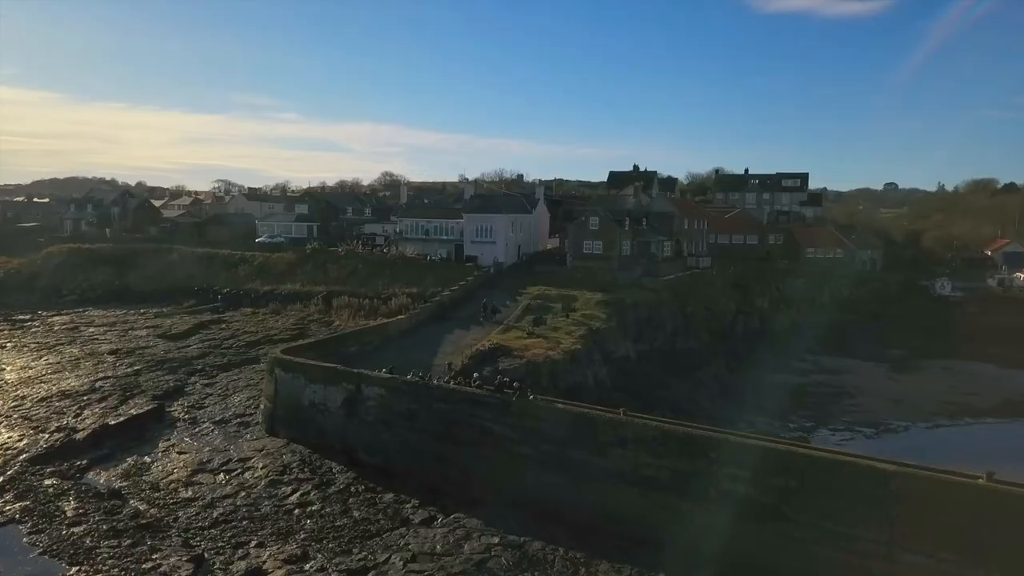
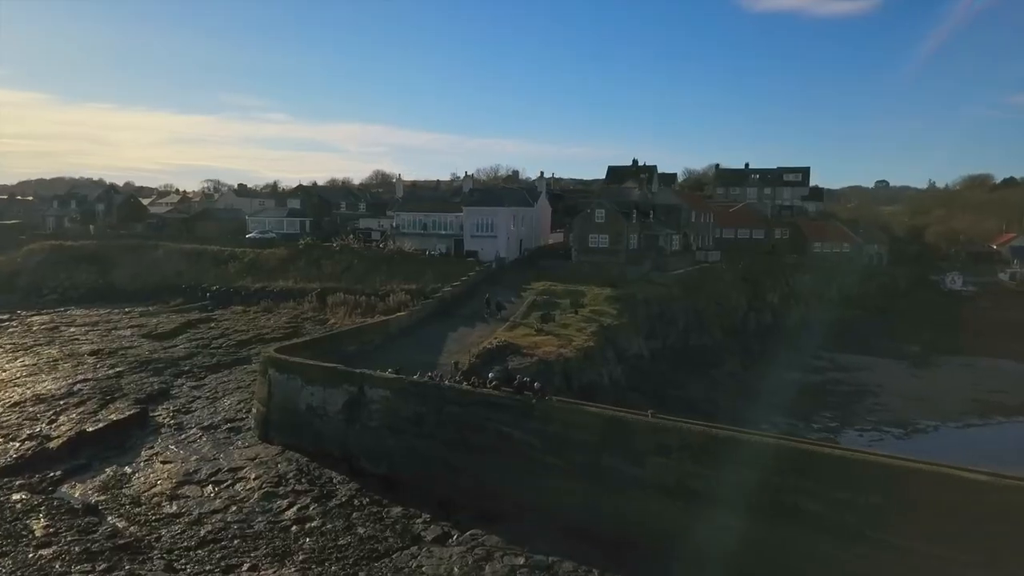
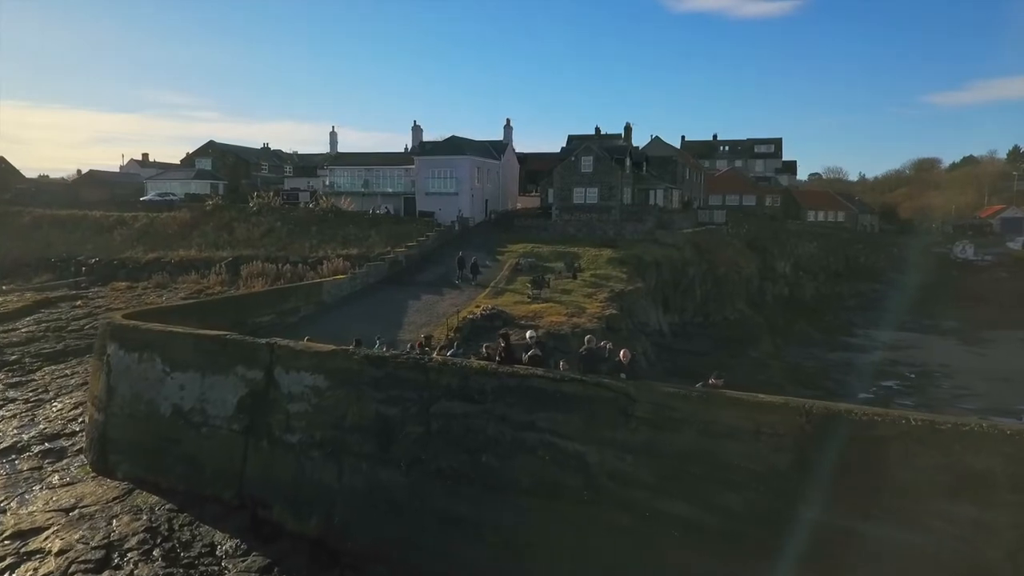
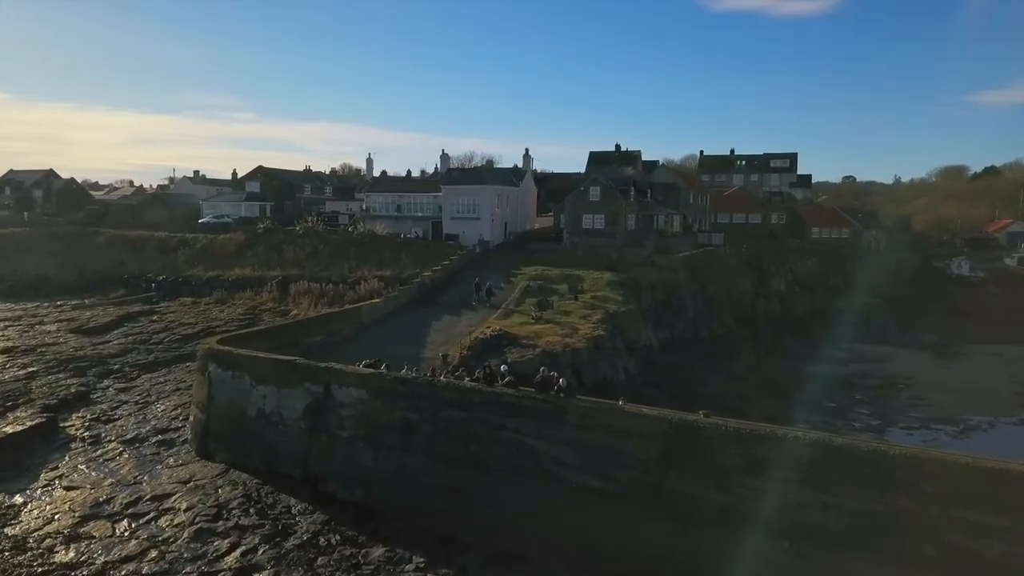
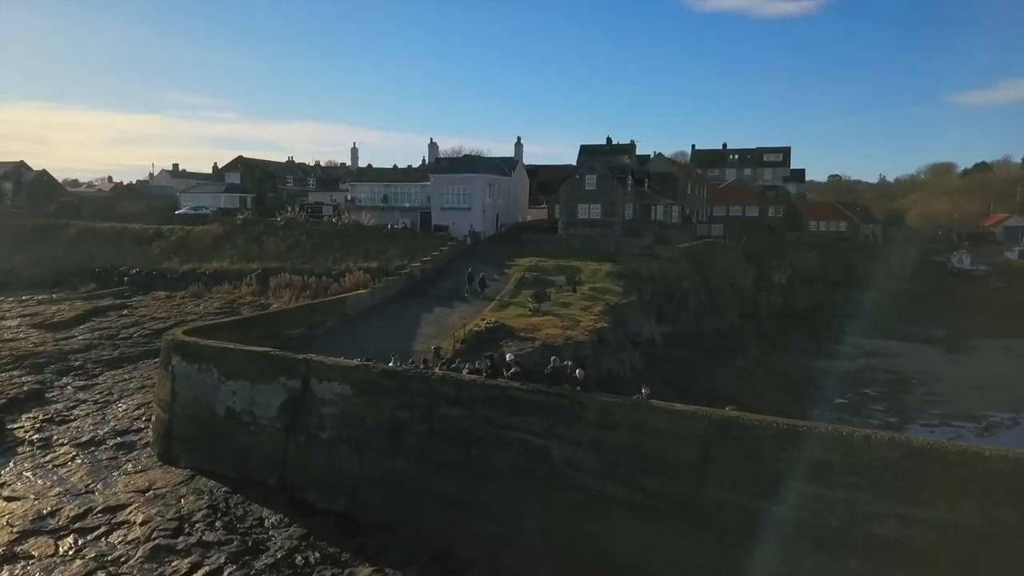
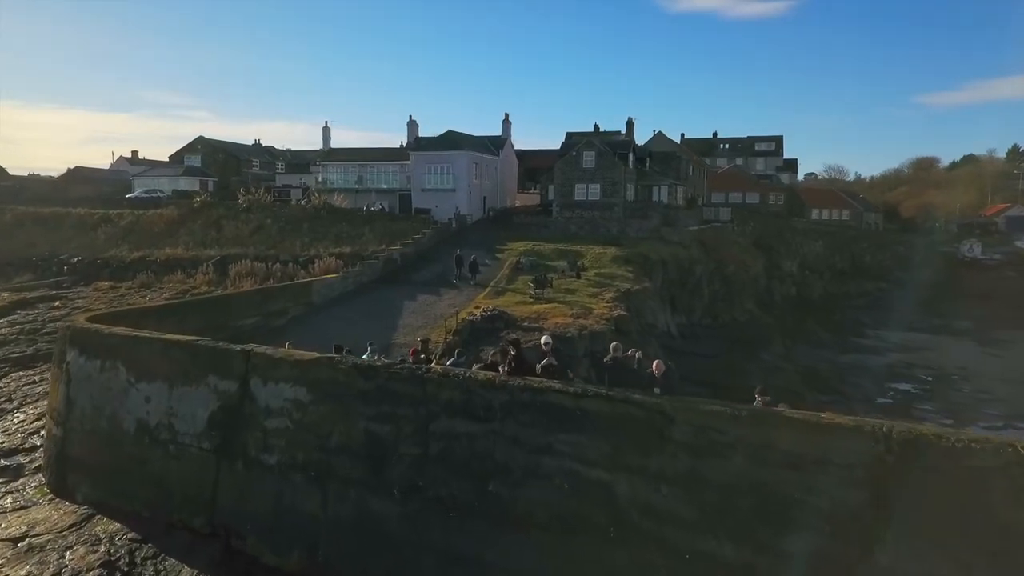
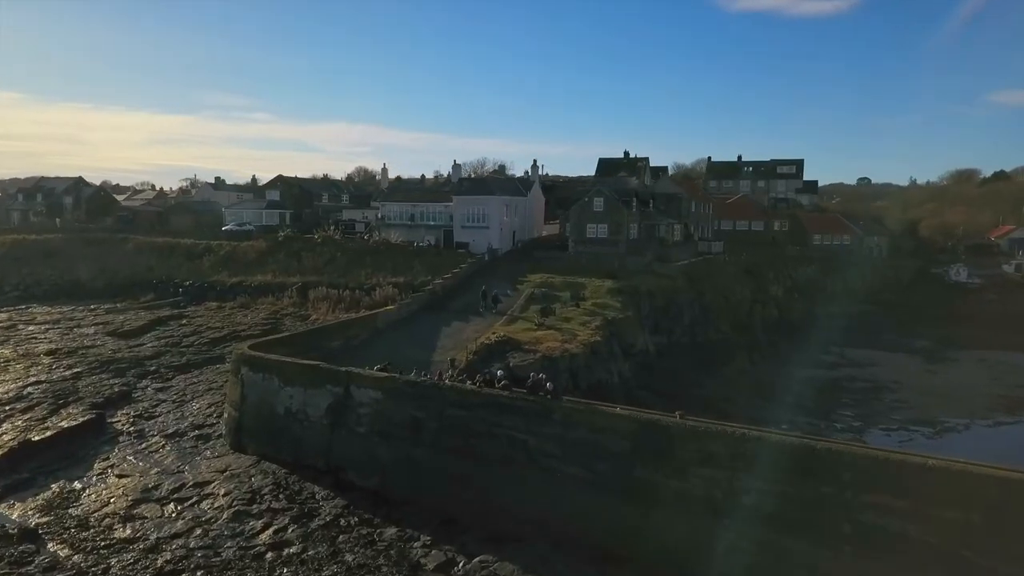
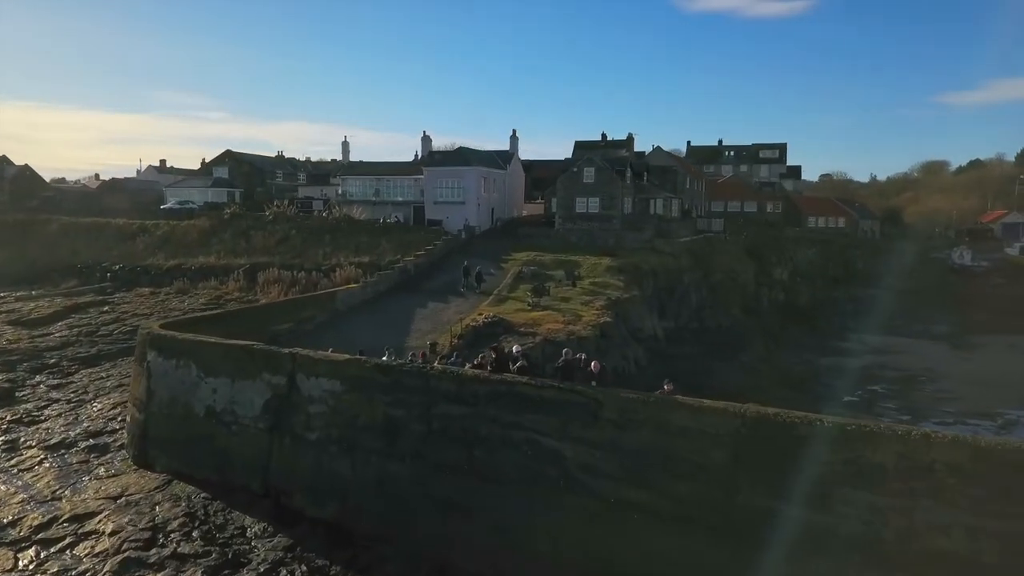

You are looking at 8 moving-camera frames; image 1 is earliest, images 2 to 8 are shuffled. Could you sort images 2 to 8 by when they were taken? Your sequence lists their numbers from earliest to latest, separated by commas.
2, 7, 4, 5, 8, 3, 6
